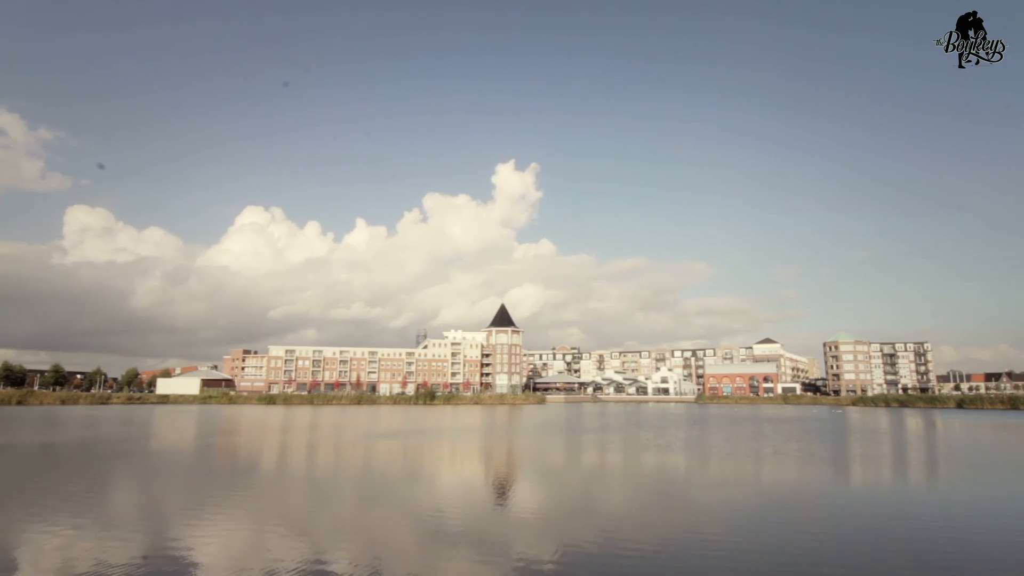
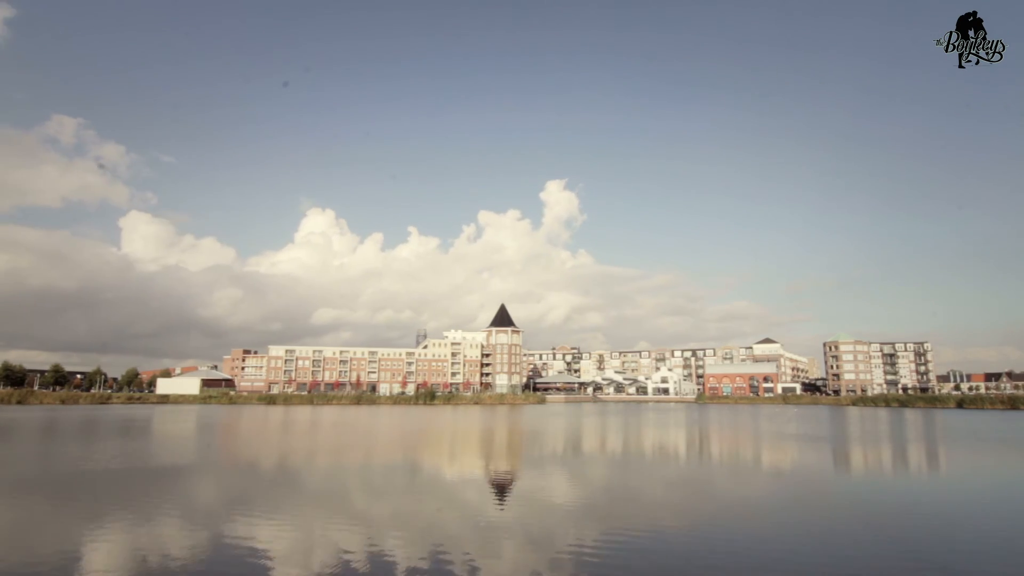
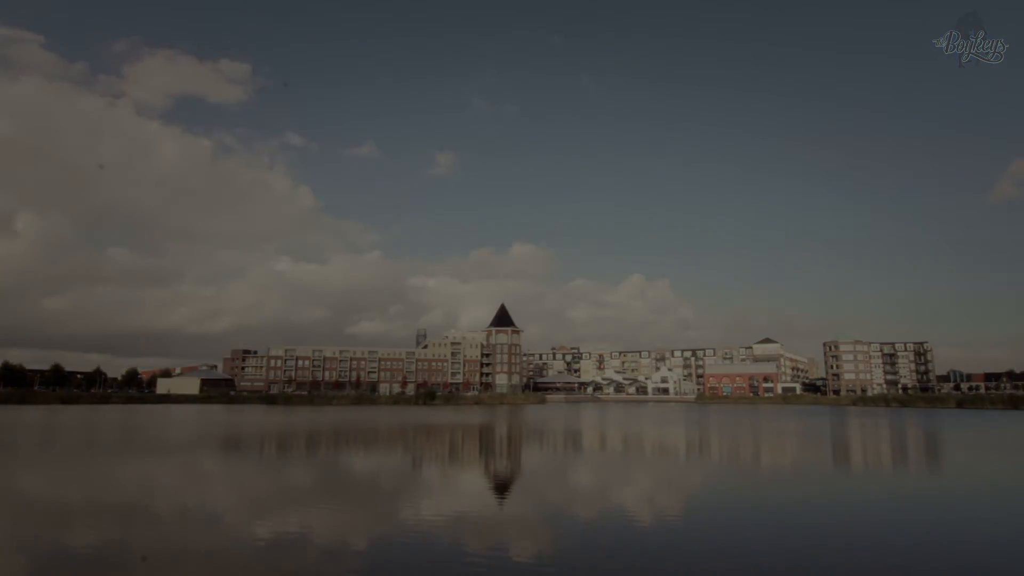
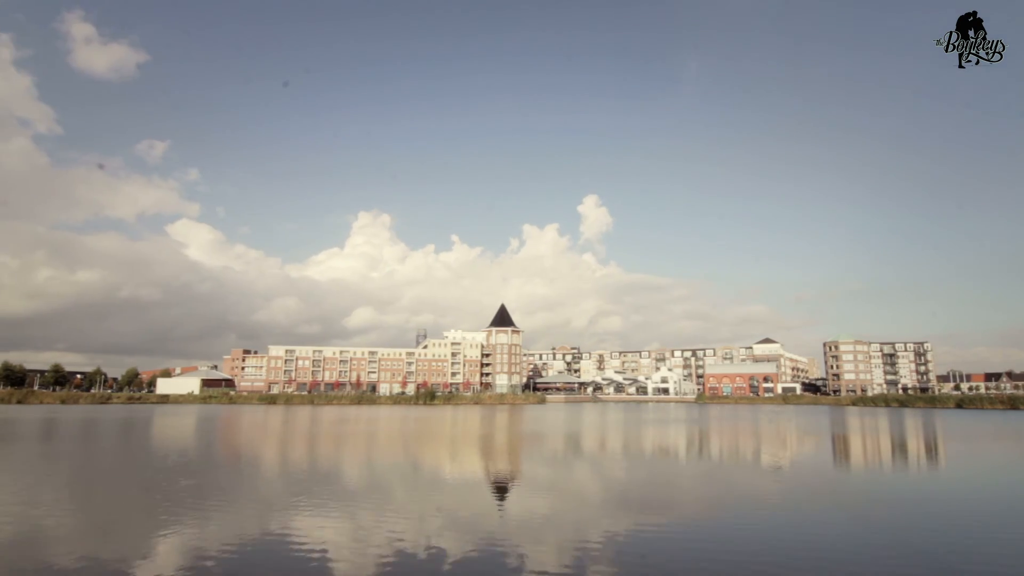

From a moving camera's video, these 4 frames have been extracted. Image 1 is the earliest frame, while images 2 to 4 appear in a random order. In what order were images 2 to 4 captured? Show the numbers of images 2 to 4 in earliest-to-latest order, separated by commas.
2, 4, 3
